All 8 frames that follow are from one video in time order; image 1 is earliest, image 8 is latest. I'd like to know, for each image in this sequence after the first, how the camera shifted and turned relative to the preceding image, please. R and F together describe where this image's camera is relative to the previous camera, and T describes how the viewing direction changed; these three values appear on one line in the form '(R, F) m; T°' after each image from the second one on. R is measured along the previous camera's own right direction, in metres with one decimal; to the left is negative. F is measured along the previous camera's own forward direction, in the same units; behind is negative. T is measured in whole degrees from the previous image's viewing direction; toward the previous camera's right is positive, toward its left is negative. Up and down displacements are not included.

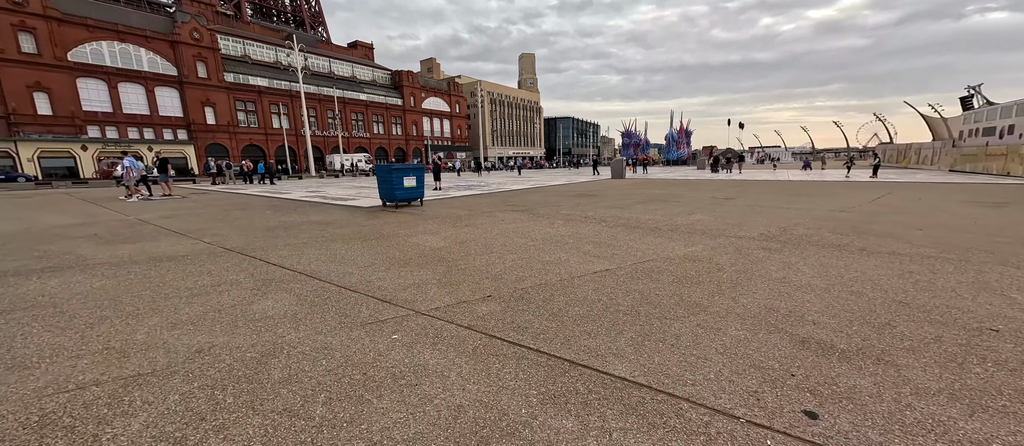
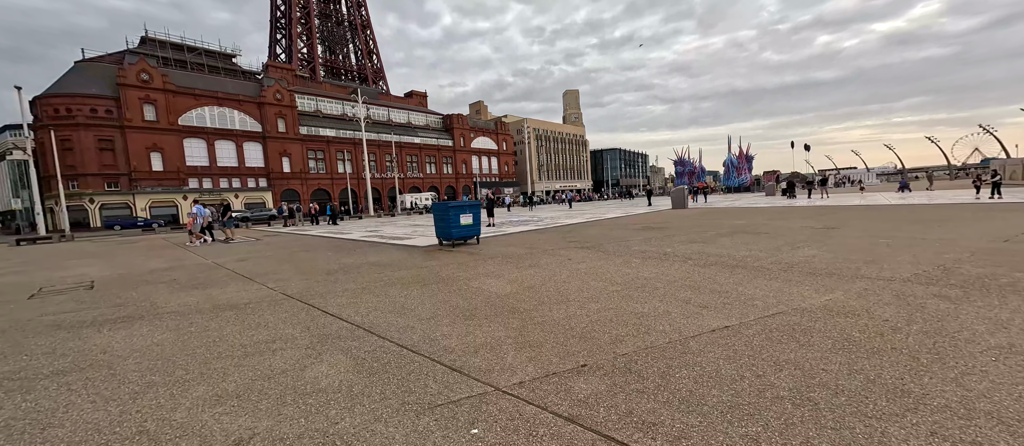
(-0.3, +0.6) m; -7°
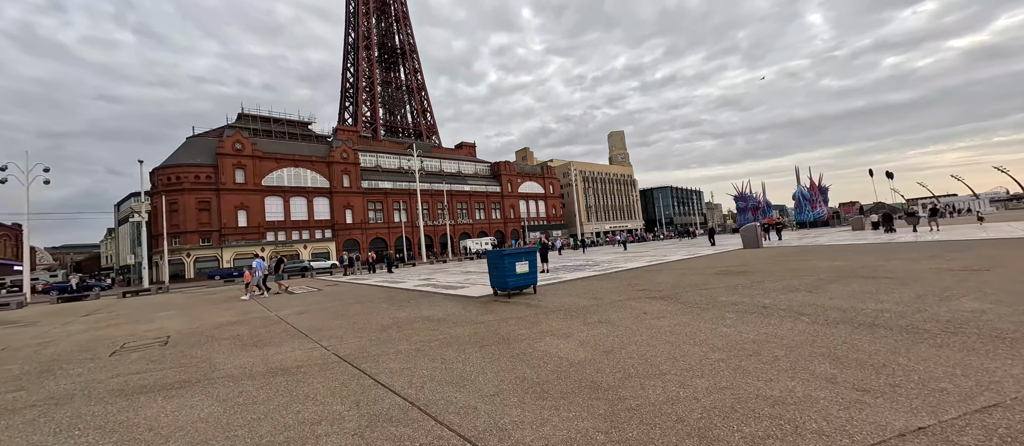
(-0.2, +0.5) m; -7°
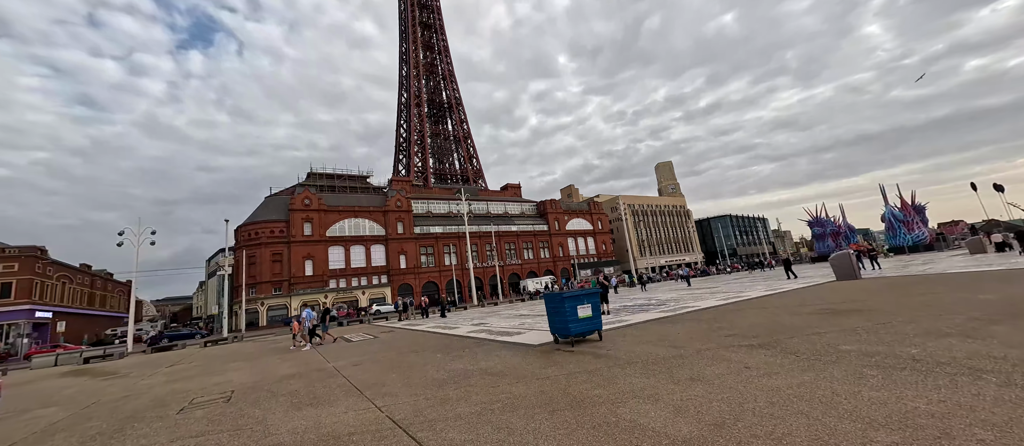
(-0.2, +0.5) m; -7°
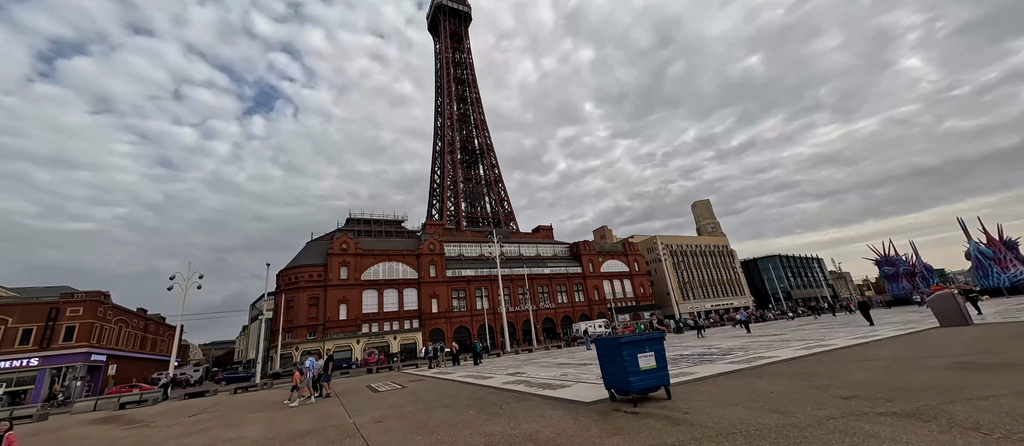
(-0.2, +1.1) m; -5°
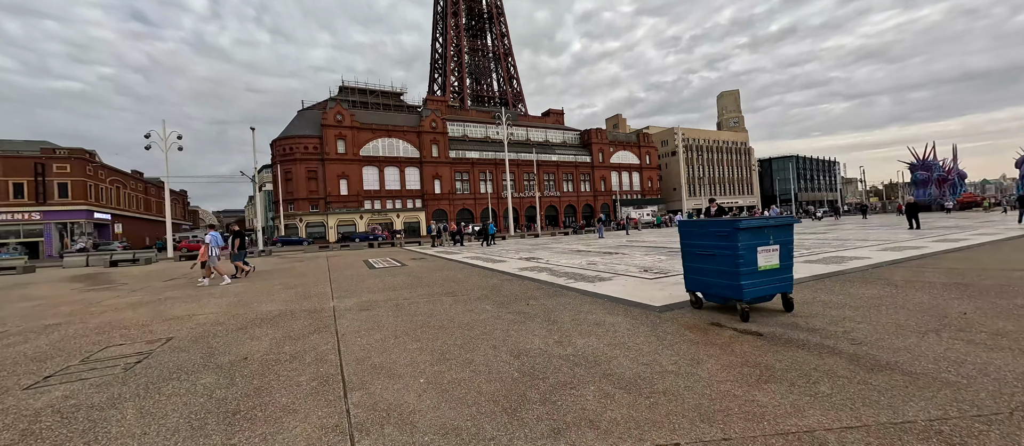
(-0.6, +2.8) m; 0°
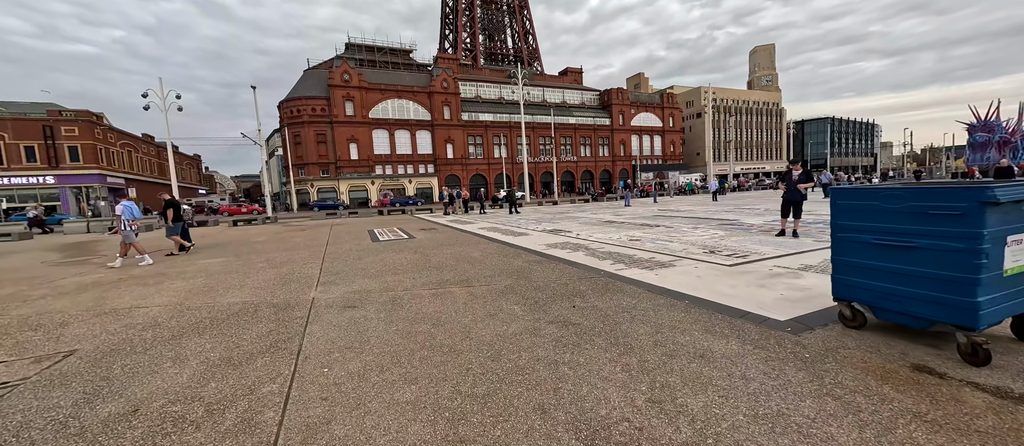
(-0.3, +1.9) m; -2°
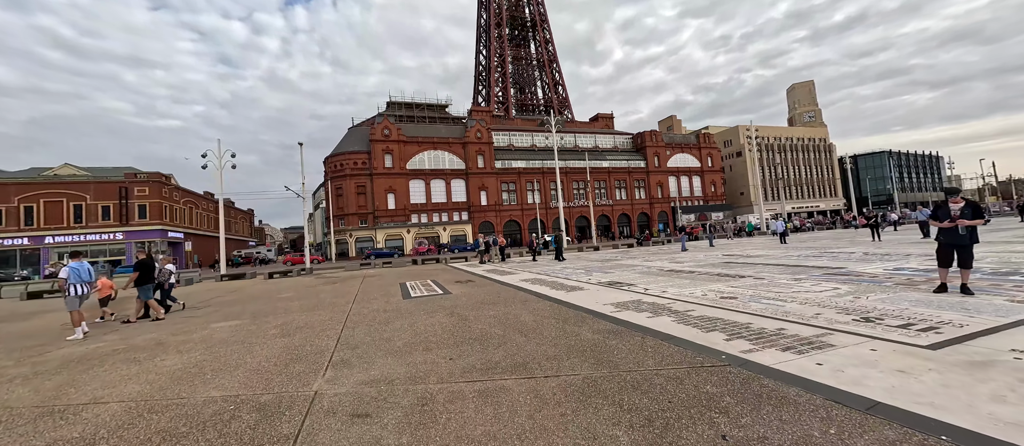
(-0.4, +1.5) m; -5°
